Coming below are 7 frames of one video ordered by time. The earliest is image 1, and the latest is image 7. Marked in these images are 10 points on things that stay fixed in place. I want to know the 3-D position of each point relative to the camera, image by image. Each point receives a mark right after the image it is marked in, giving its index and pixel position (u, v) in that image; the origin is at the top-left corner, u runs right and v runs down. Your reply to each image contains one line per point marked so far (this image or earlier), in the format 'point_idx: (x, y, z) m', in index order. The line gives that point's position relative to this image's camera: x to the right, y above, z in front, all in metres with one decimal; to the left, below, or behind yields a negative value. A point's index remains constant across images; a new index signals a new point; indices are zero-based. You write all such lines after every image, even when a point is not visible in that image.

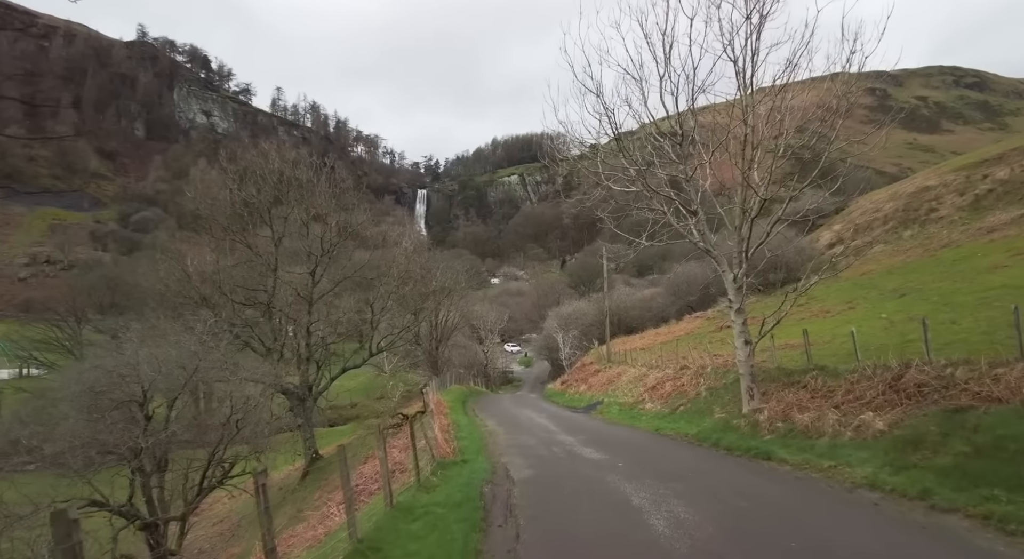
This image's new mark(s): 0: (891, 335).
0: (+10.0, -1.5, +16.2) m
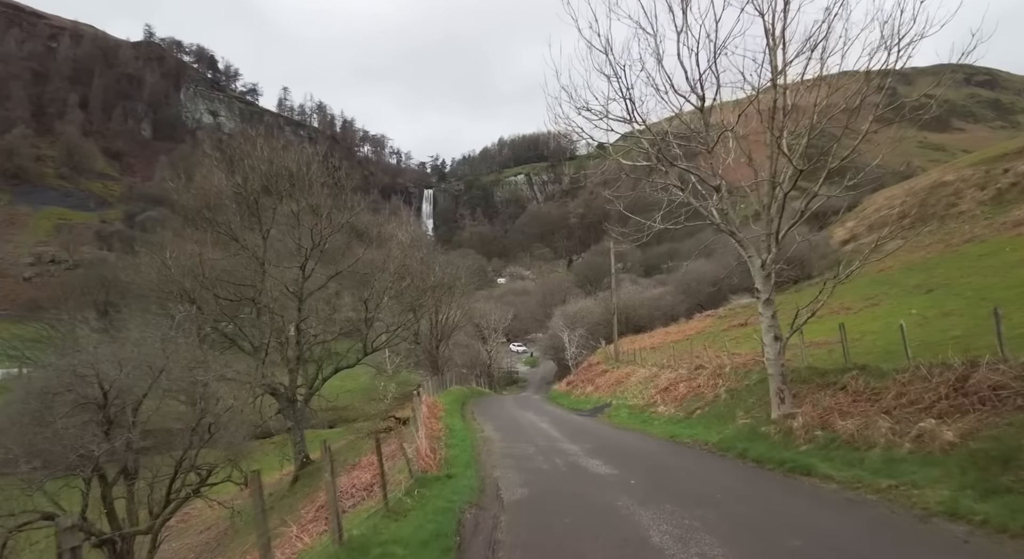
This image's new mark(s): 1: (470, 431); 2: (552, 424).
0: (+10.1, -1.3, +14.9) m
1: (-1.3, -4.5, +17.8) m
2: (+1.2, -4.5, +19.1) m
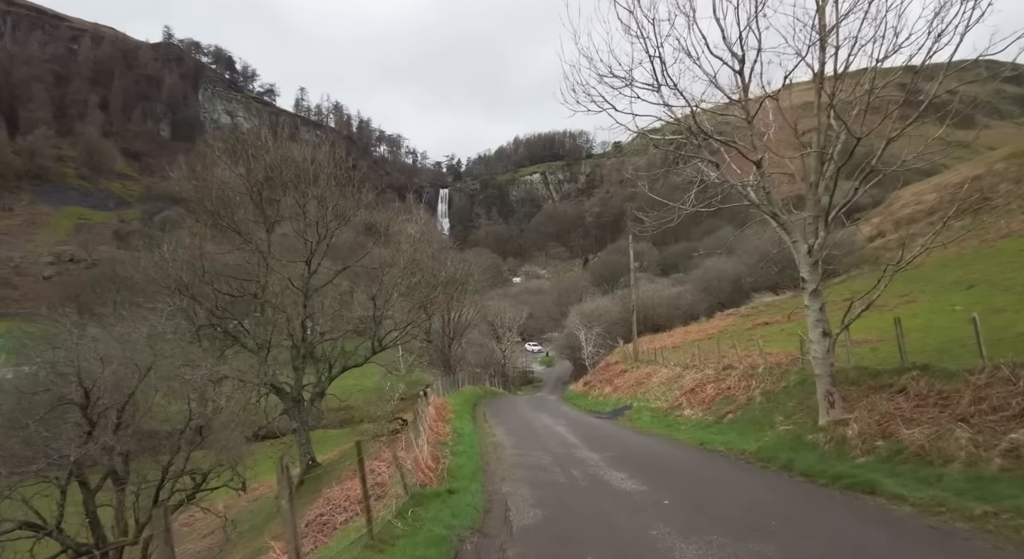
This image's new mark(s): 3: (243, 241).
0: (+10.4, -1.1, +13.7) m
1: (-0.9, -4.3, +16.9) m
2: (+1.7, -4.4, +18.2) m
3: (-8.7, +1.3, +19.9) m
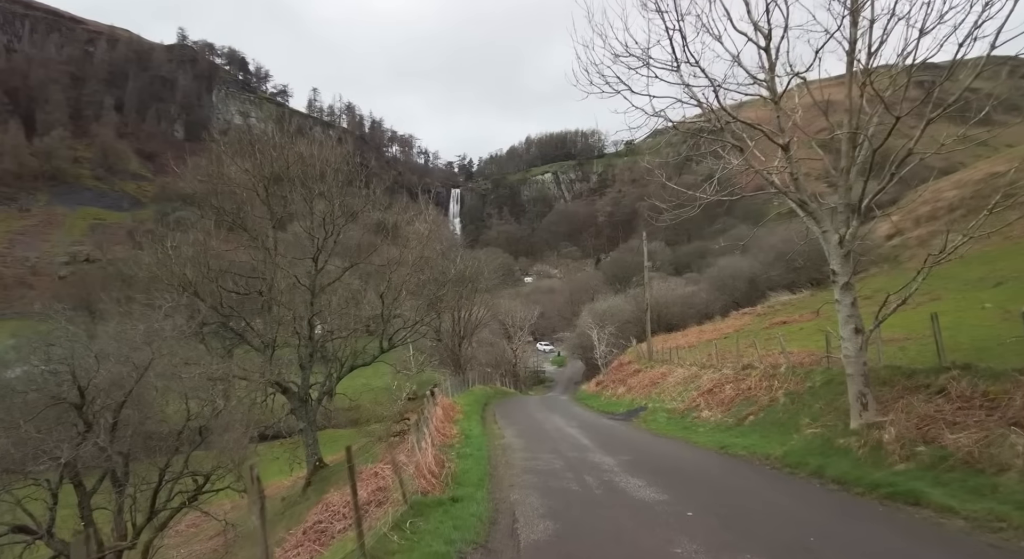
0: (+10.6, -1.1, +13.1) m
1: (-0.6, -4.3, +16.4) m
2: (+2.0, -4.3, +17.7) m
3: (-8.3, +1.3, +19.6) m
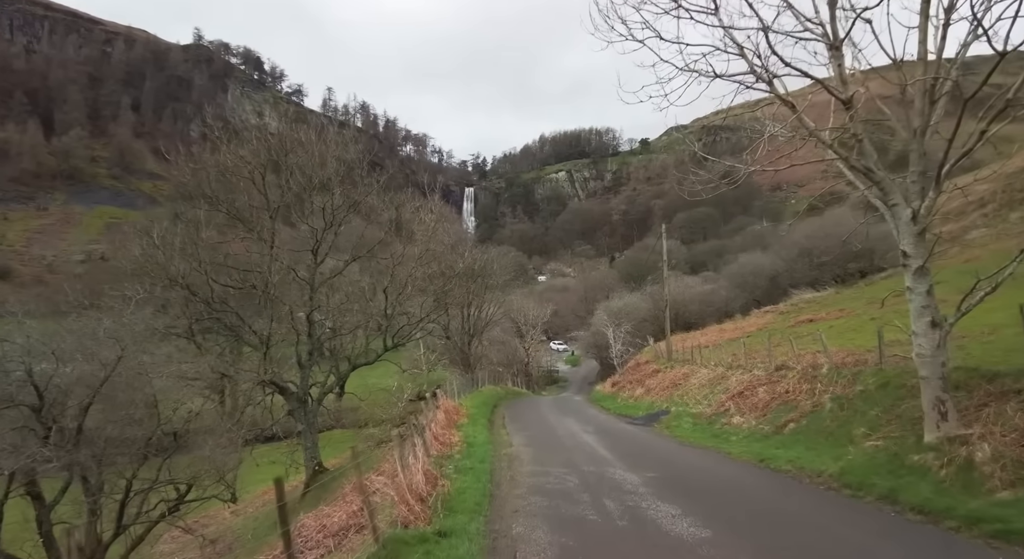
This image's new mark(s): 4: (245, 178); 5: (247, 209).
0: (+10.8, -0.9, +11.7) m
1: (-0.4, -4.1, +15.3) m
2: (+2.3, -4.1, +16.5) m
3: (-8.0, +1.5, +18.6) m
4: (-7.9, +3.0, +18.7) m
5: (-7.9, +2.1, +18.5) m
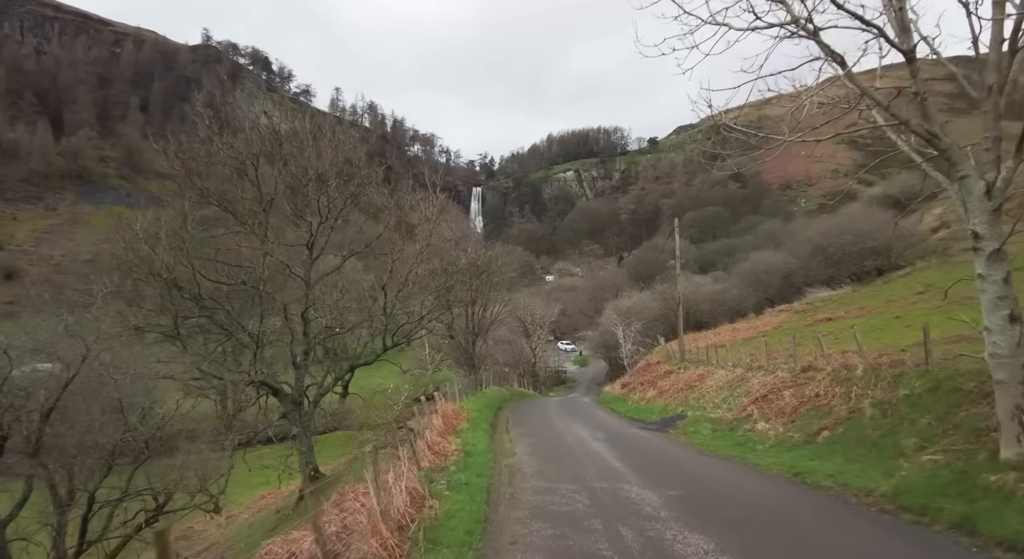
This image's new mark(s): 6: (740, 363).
0: (+10.8, -0.8, +10.7) m
1: (-0.3, -4.0, +14.5) m
2: (+2.4, -4.0, +15.6) m
3: (-7.8, +1.6, +17.9) m
4: (-7.8, +3.1, +17.9) m
5: (-7.8, +2.2, +17.7) m
6: (+7.0, -2.6, +19.3) m
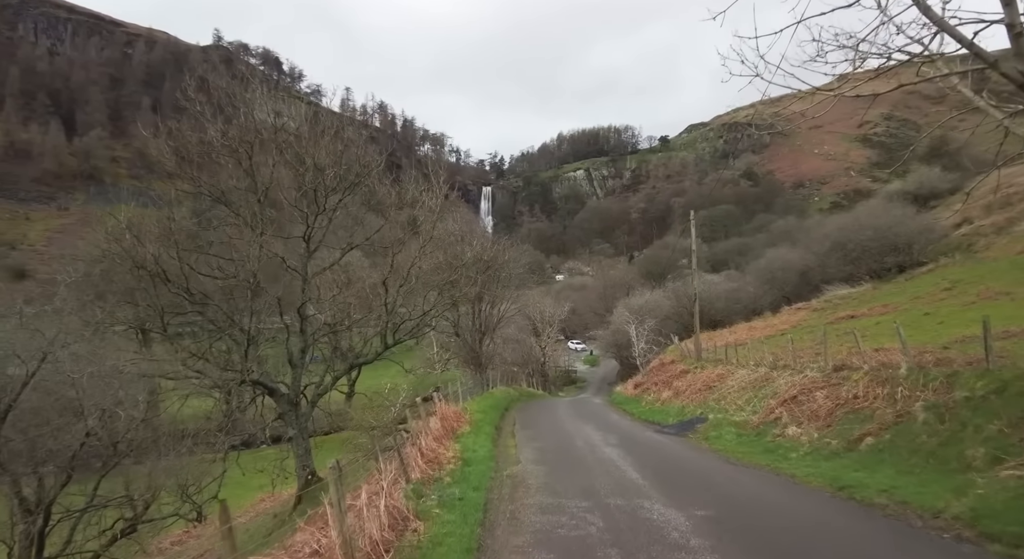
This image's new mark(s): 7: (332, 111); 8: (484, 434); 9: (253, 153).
0: (+10.9, -0.6, +9.7) m
1: (-0.1, -3.8, +13.6) m
2: (+2.6, -3.8, +14.7) m
3: (-7.6, +1.8, +17.1) m
4: (-7.6, +3.3, +17.2) m
5: (-7.6, +2.4, +17.0) m
6: (+7.3, -2.5, +18.3) m
7: (-5.6, +5.3, +19.4) m
8: (-0.6, -4.0, +16.7) m
9: (-7.0, +3.4, +17.0) m
